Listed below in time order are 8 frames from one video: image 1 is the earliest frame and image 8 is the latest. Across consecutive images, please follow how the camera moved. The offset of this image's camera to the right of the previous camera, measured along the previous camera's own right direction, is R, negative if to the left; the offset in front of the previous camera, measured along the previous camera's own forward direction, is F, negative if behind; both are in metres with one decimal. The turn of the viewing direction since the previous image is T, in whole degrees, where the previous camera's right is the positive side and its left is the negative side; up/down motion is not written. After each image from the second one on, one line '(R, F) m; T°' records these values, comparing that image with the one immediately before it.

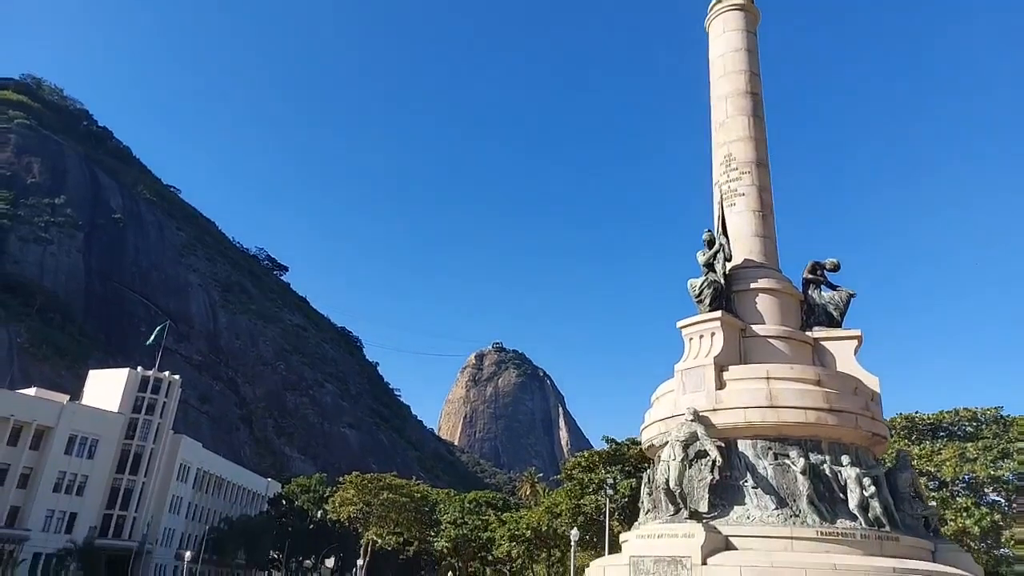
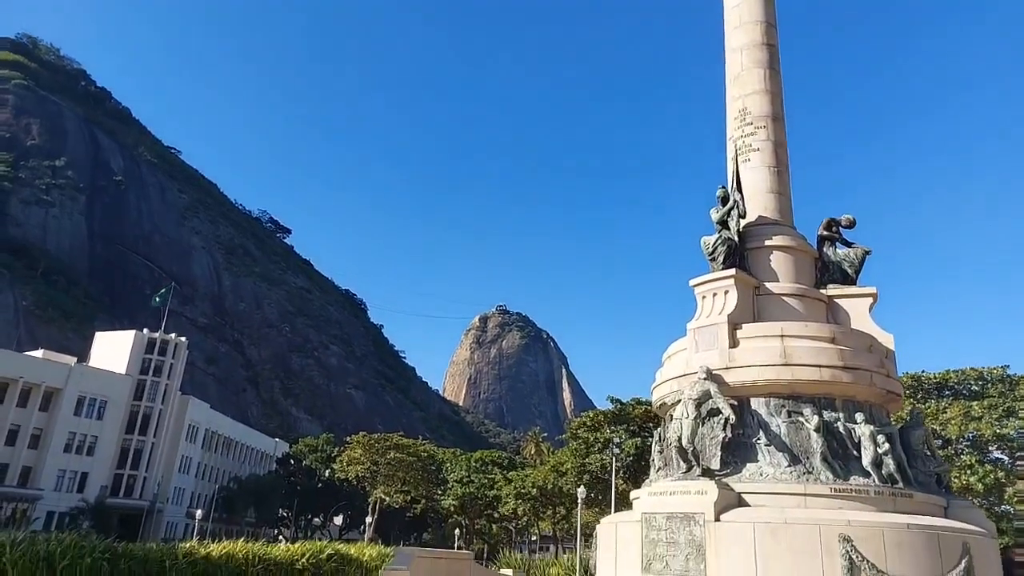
(-0.1, +0.2) m; 0°
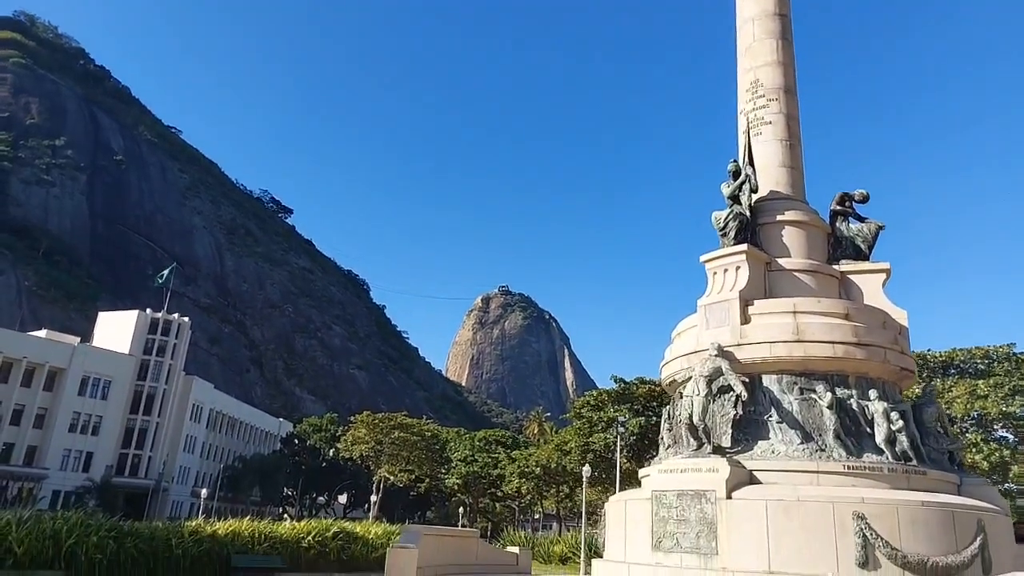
(-0.1, +0.2) m; 0°
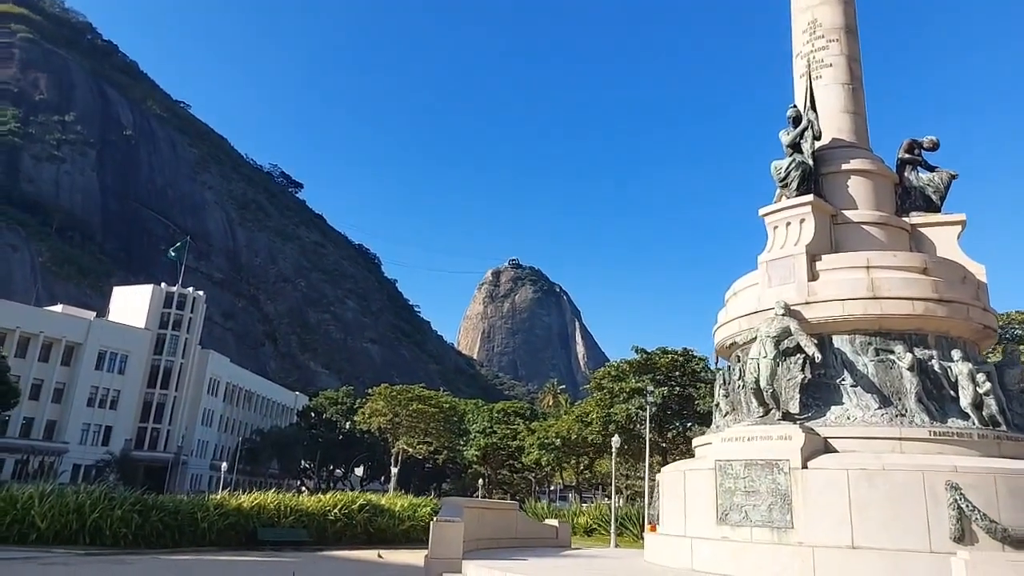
(-0.6, +0.8) m; -1°
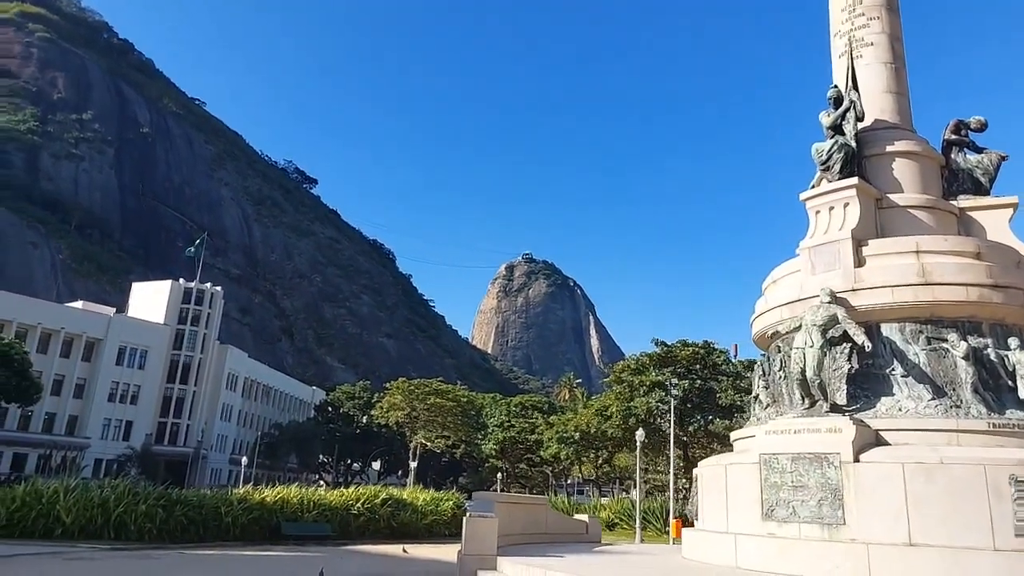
(-0.3, +0.3) m; -1°
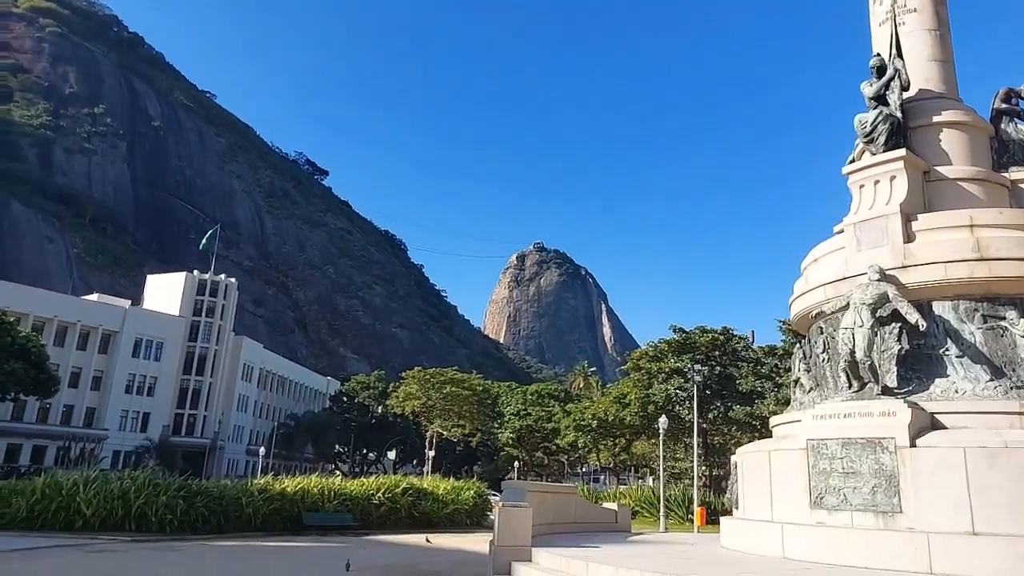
(-0.3, +0.4) m; -1°
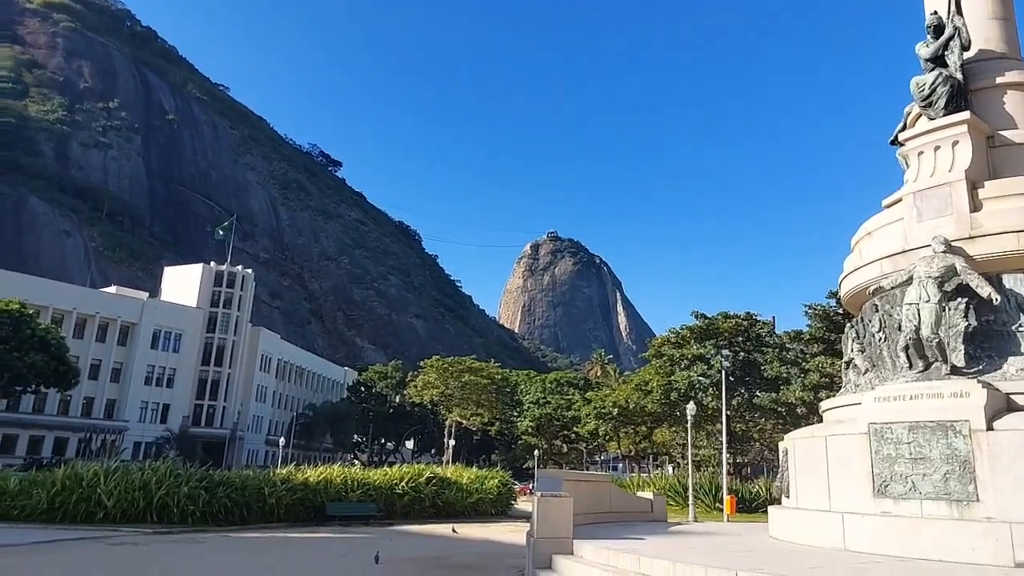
(-0.3, +0.5) m; -1°
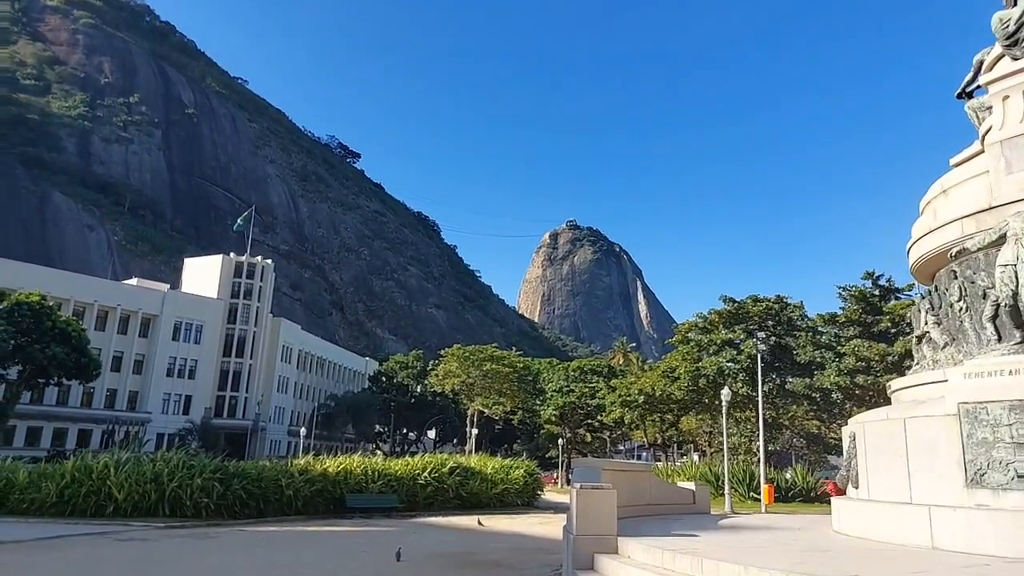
(-0.2, +0.9) m; -2°
